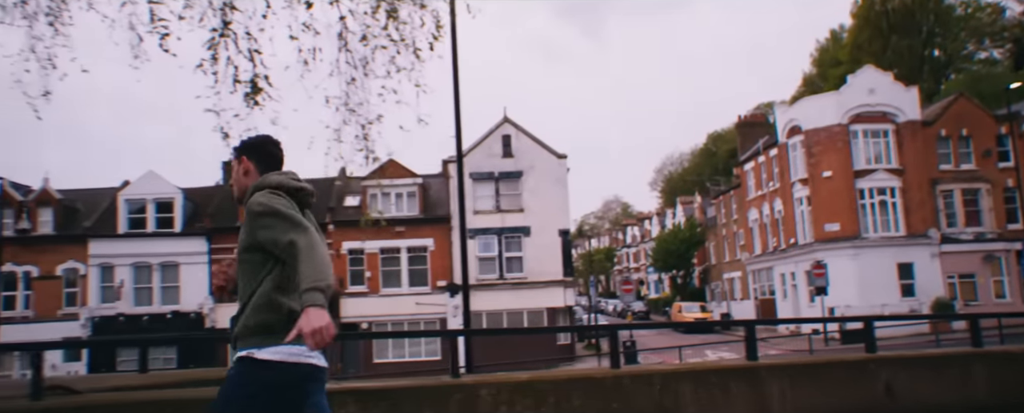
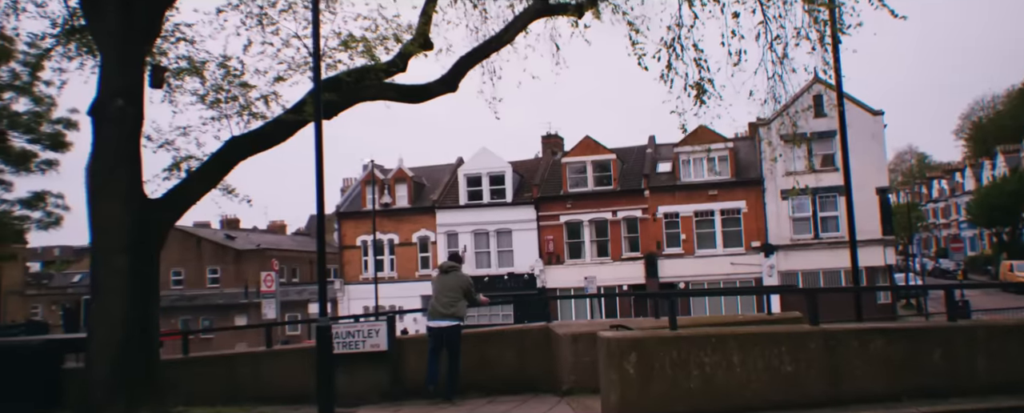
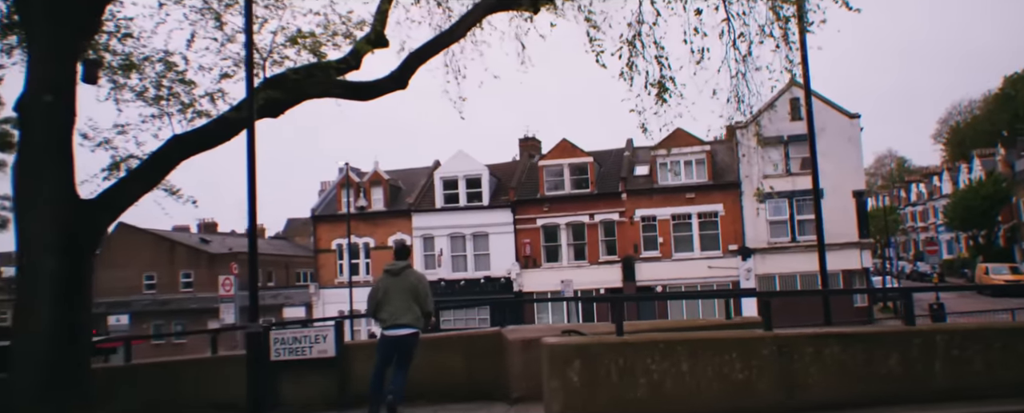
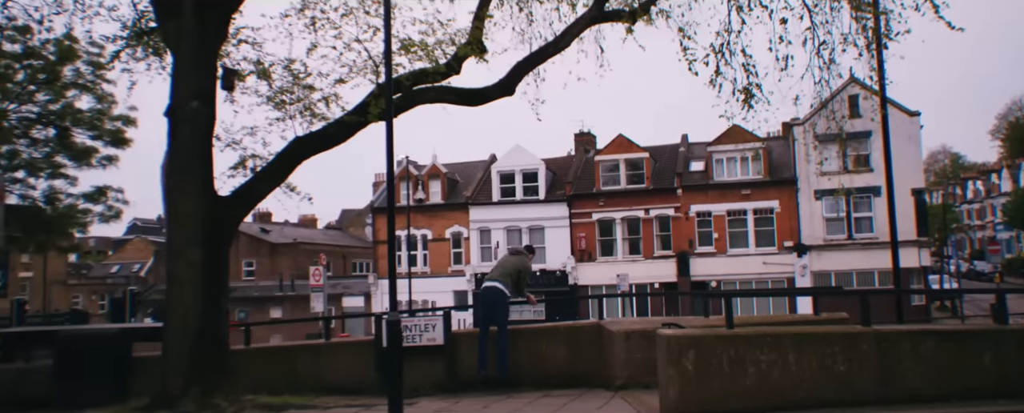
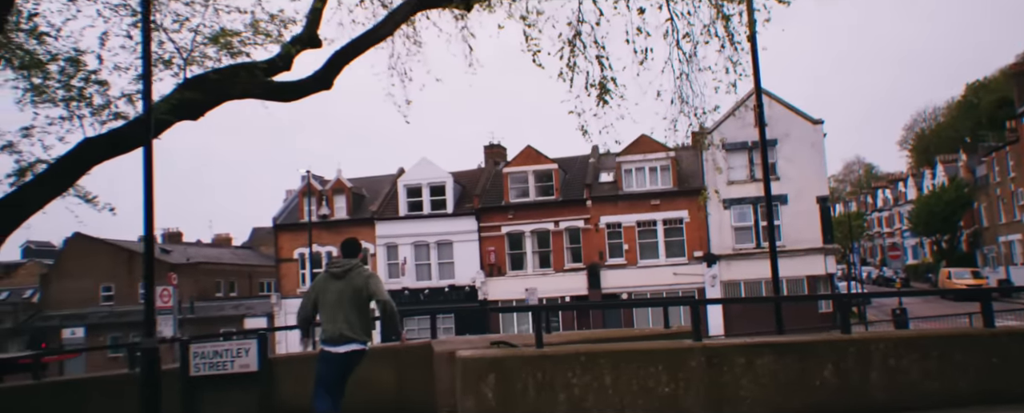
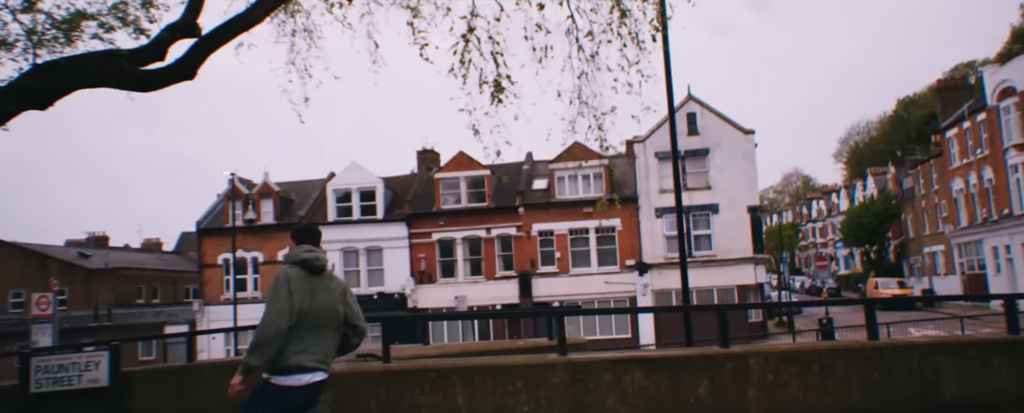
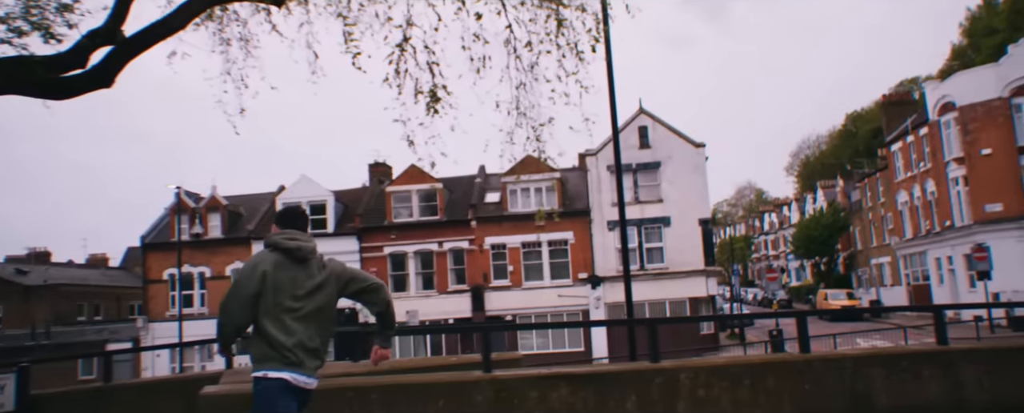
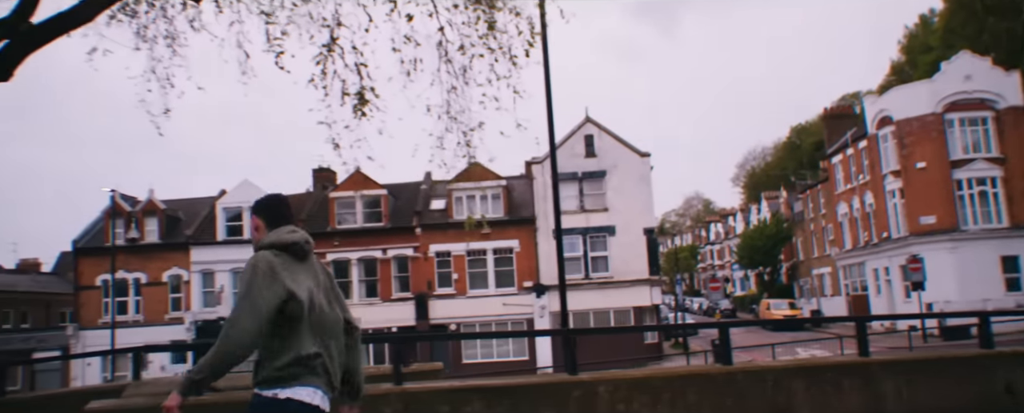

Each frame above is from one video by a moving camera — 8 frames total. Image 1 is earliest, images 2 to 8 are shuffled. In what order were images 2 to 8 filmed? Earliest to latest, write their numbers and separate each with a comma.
8, 7, 6, 5, 3, 2, 4
